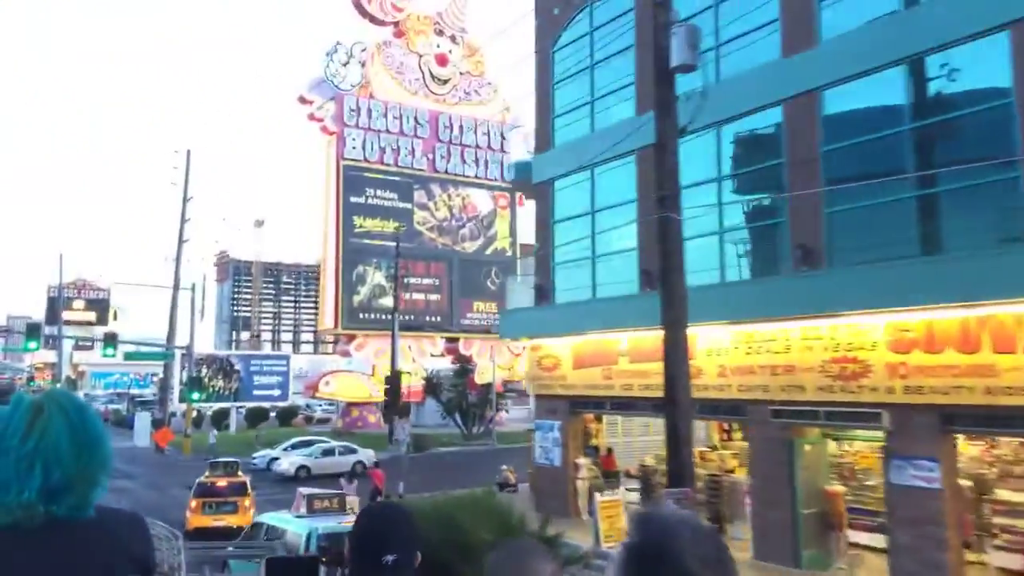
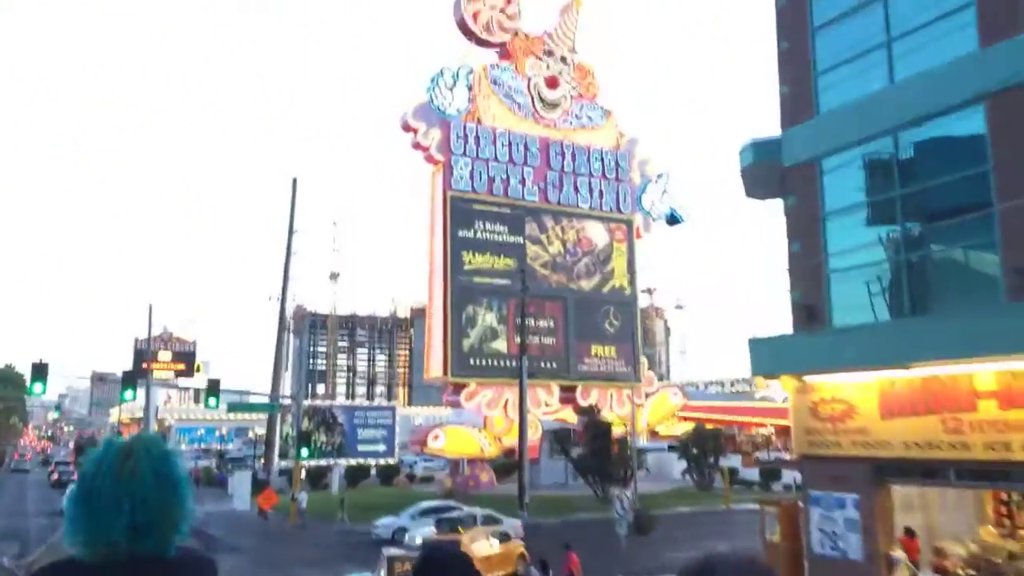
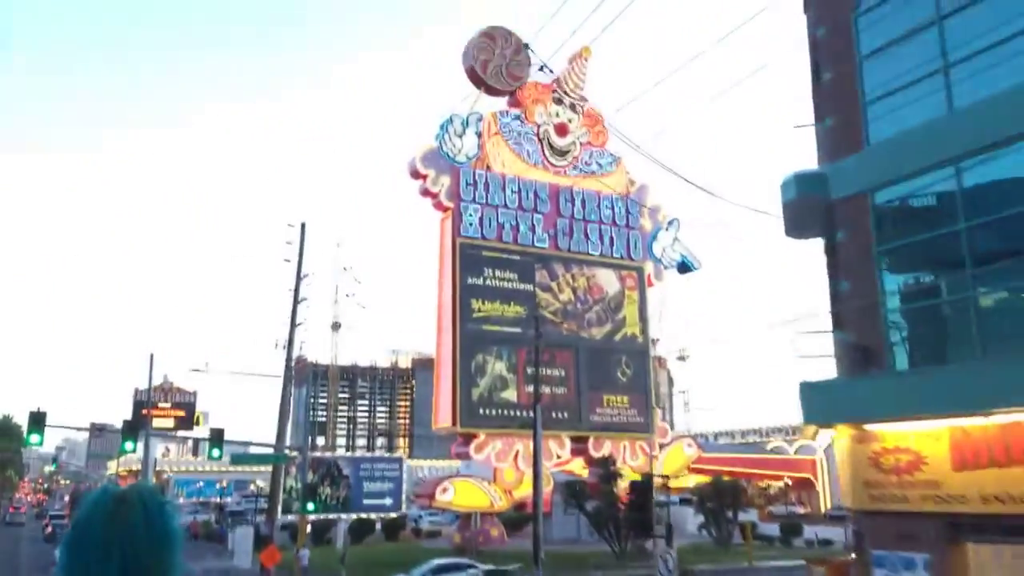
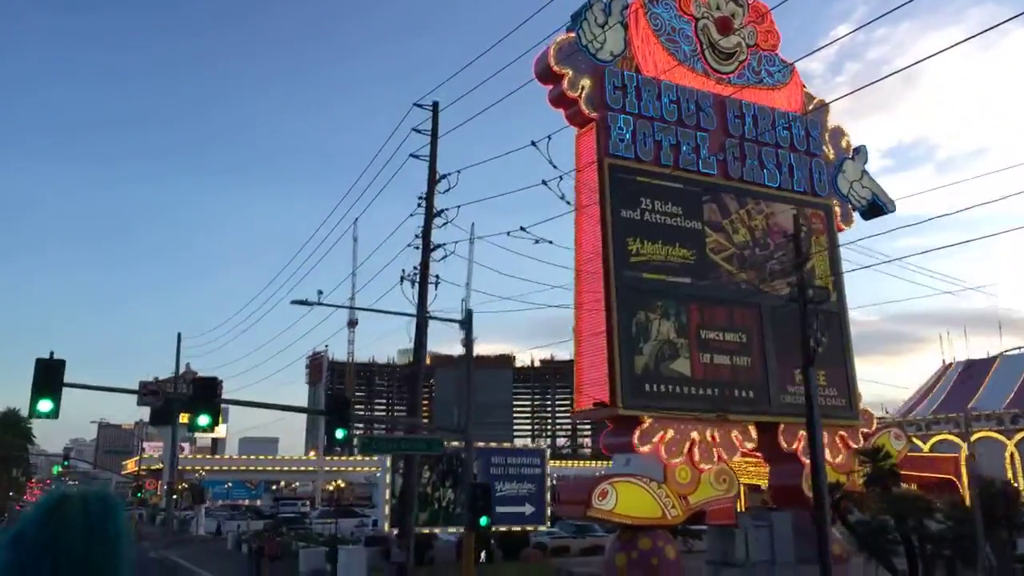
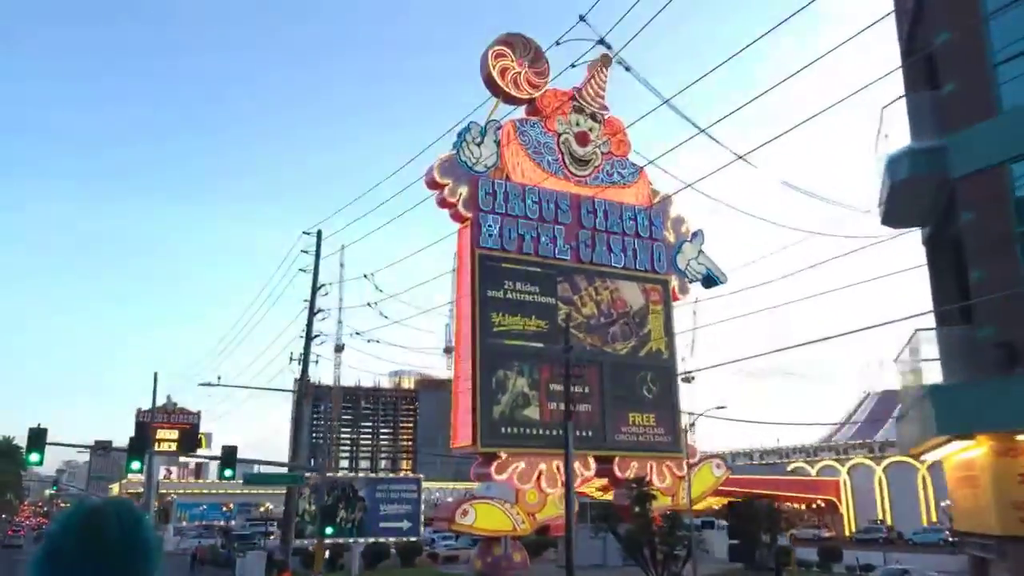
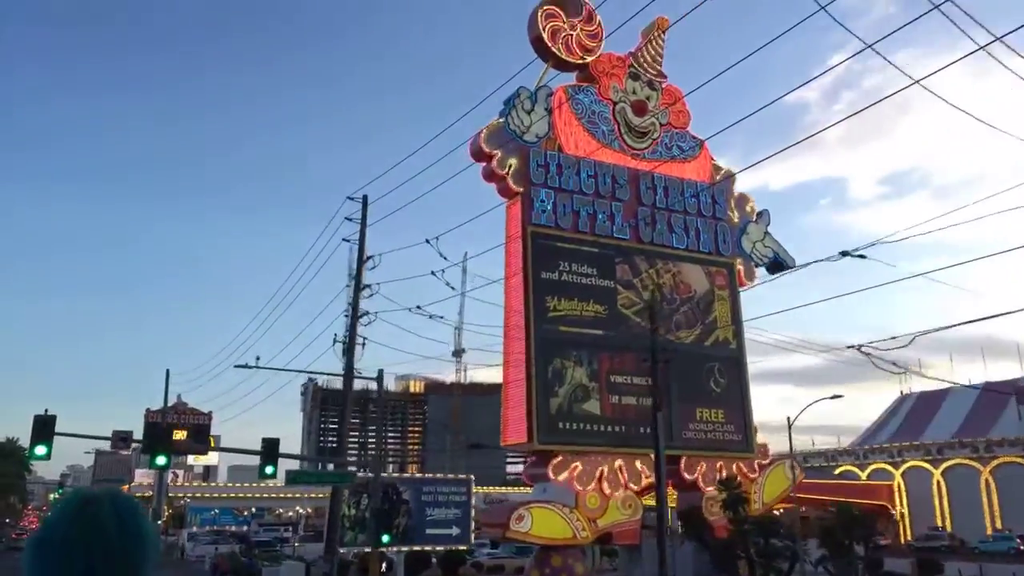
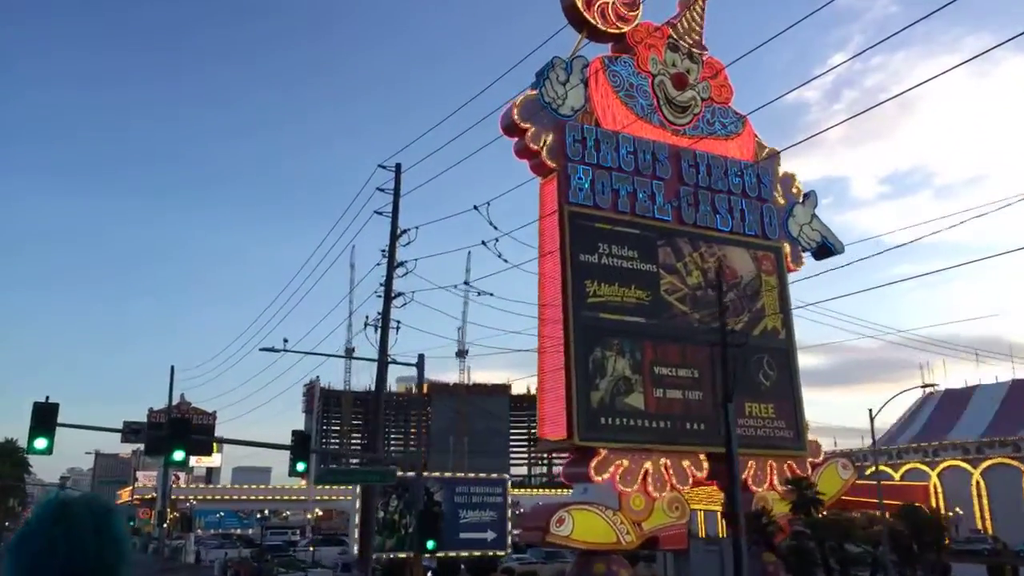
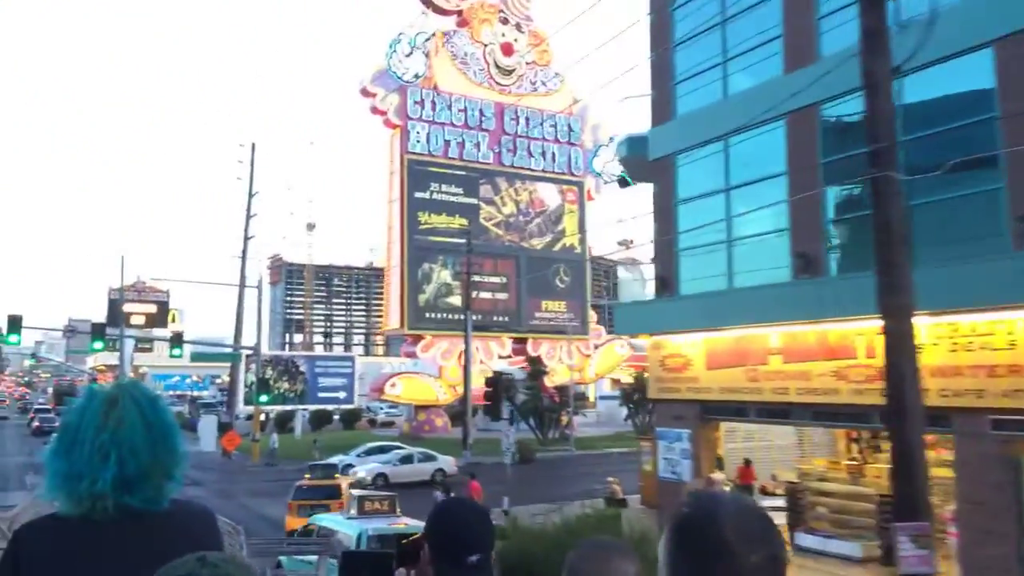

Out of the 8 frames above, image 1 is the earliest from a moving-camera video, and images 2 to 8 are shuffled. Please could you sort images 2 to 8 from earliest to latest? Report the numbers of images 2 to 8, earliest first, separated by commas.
8, 2, 3, 5, 6, 7, 4
